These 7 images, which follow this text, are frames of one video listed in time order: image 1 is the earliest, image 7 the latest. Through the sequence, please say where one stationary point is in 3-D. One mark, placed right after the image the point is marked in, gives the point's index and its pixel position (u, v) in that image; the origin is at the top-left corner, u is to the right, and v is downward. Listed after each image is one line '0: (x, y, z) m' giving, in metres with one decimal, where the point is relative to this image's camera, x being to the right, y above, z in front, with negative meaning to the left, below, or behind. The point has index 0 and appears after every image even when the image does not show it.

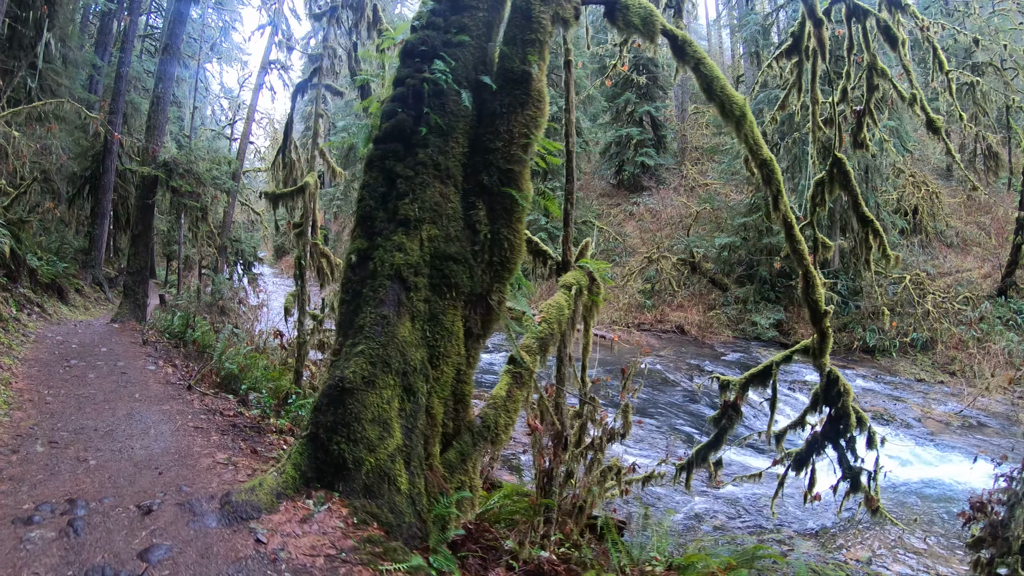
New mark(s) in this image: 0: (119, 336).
0: (-5.7, -0.9, +8.0) m
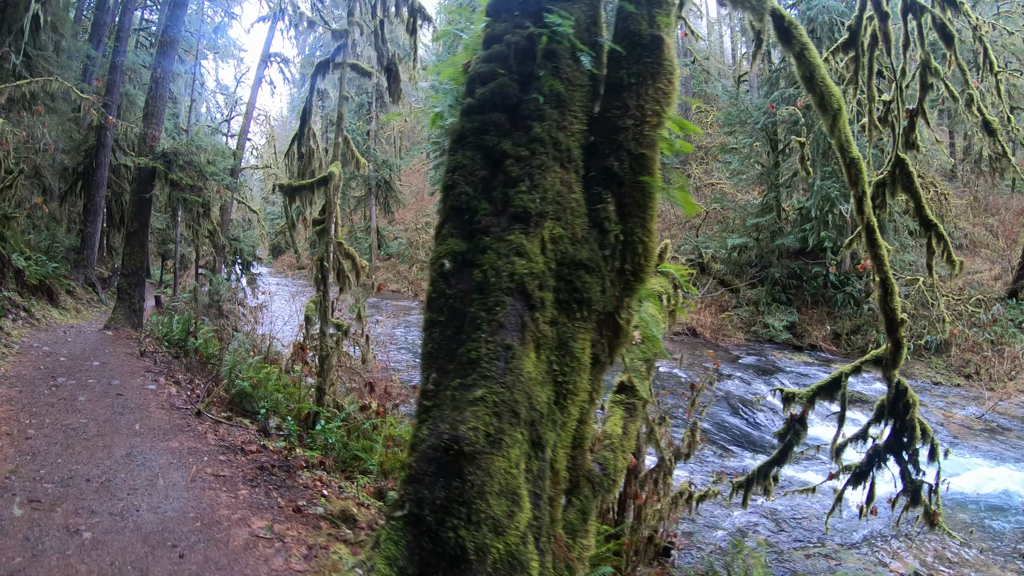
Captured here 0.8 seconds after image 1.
0: (-5.4, -0.9, +7.4) m
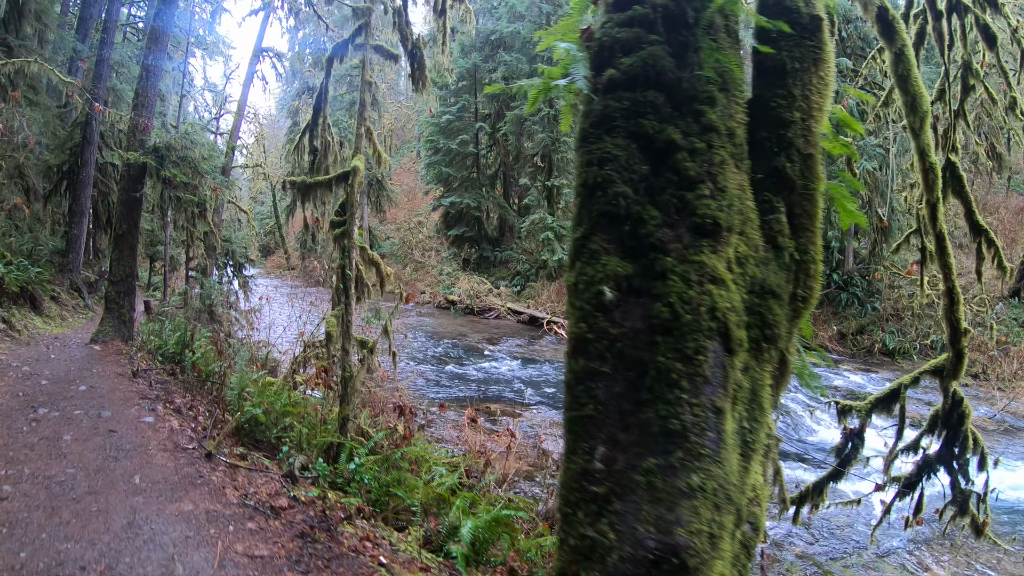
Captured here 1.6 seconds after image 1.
0: (-5.2, -1.0, +6.9) m
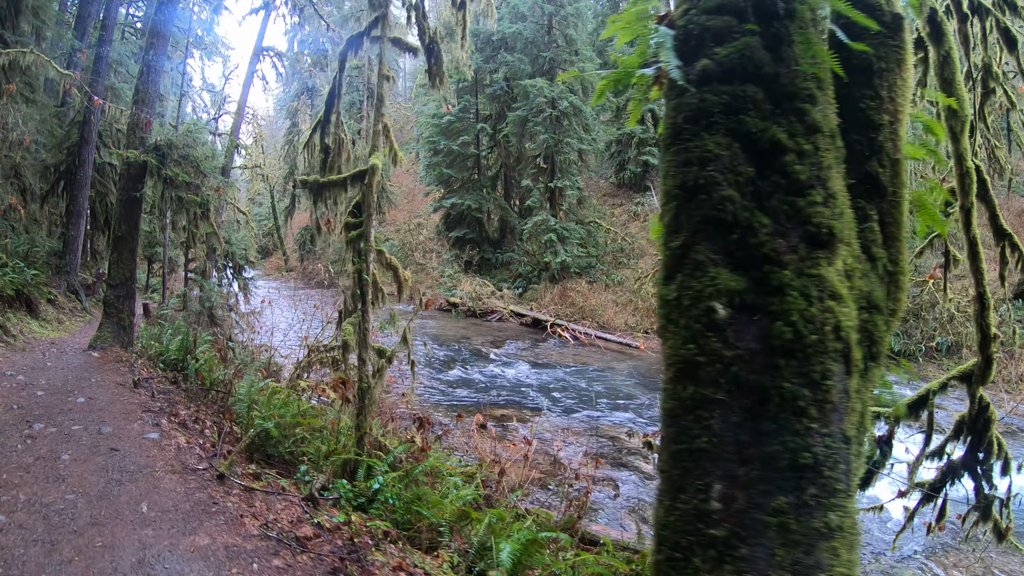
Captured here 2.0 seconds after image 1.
0: (-5.0, -1.0, +6.7) m
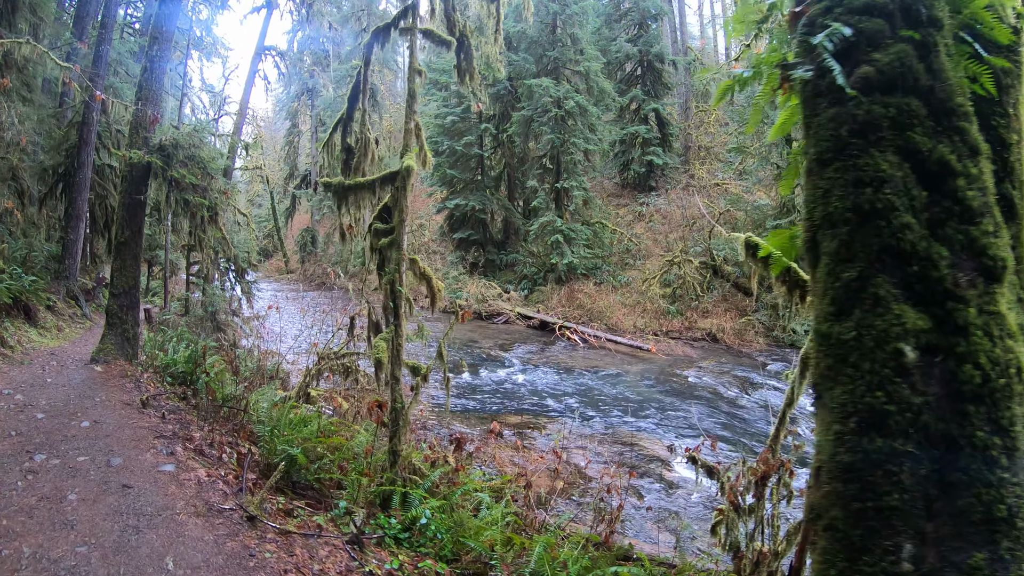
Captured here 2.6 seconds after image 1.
0: (-4.8, -1.1, +6.4) m
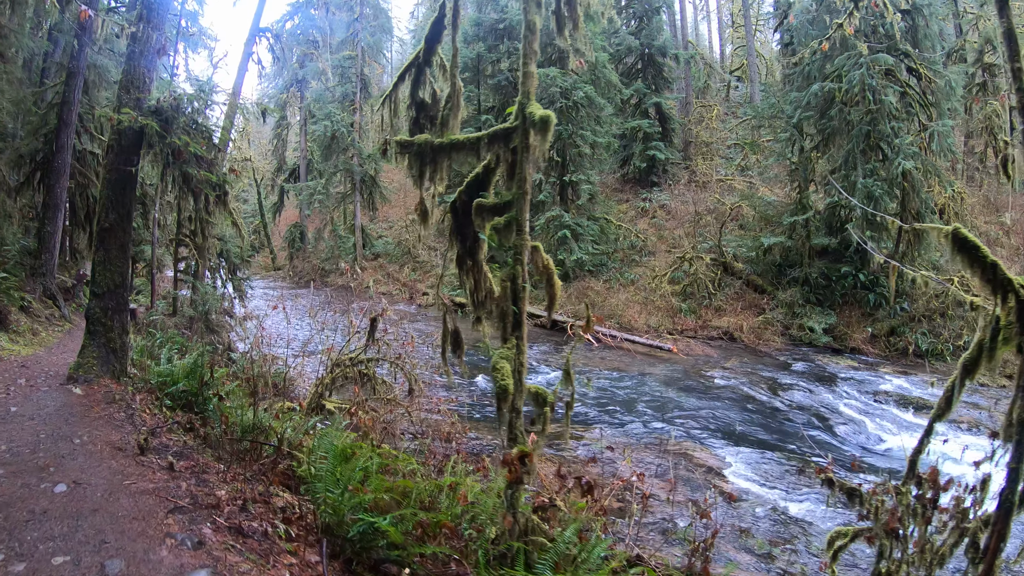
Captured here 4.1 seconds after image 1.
0: (-4.3, -1.1, +5.5) m
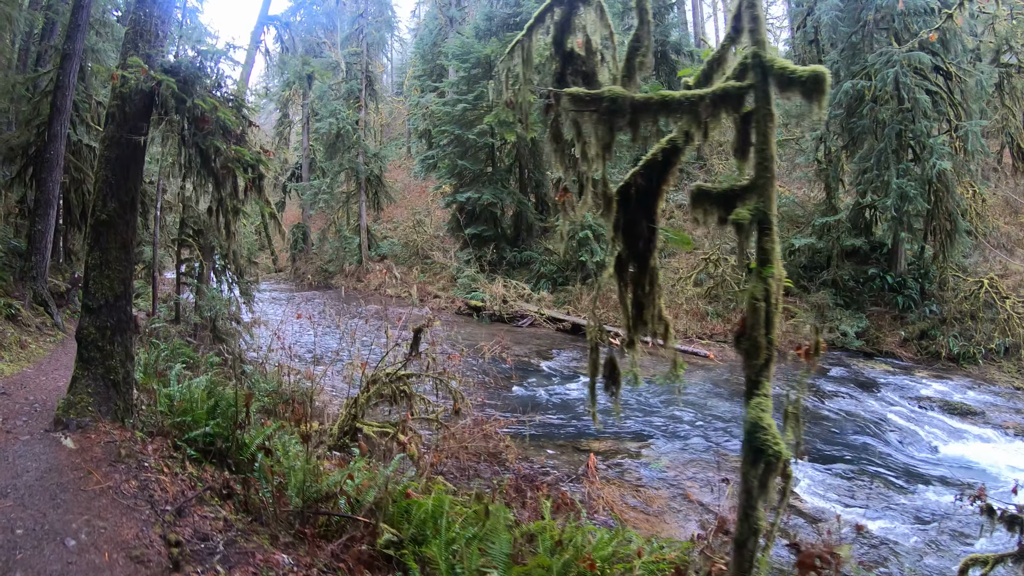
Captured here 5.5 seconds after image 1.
0: (-3.7, -1.1, +4.7) m
